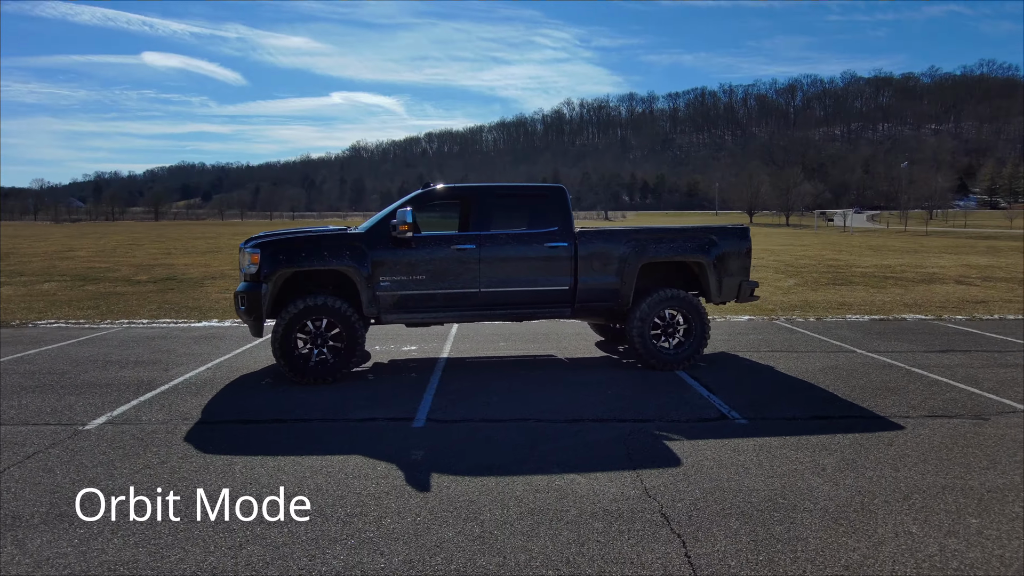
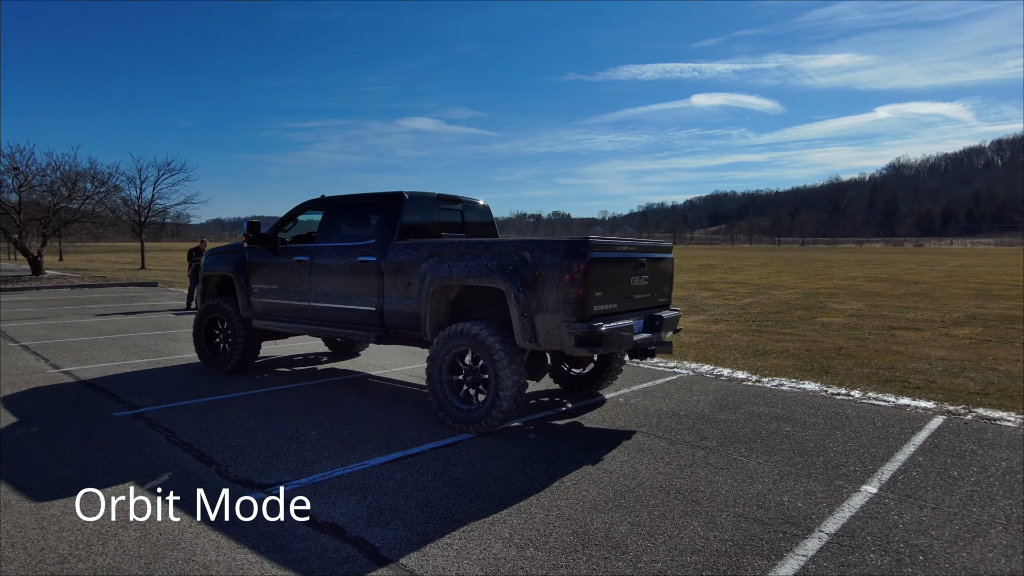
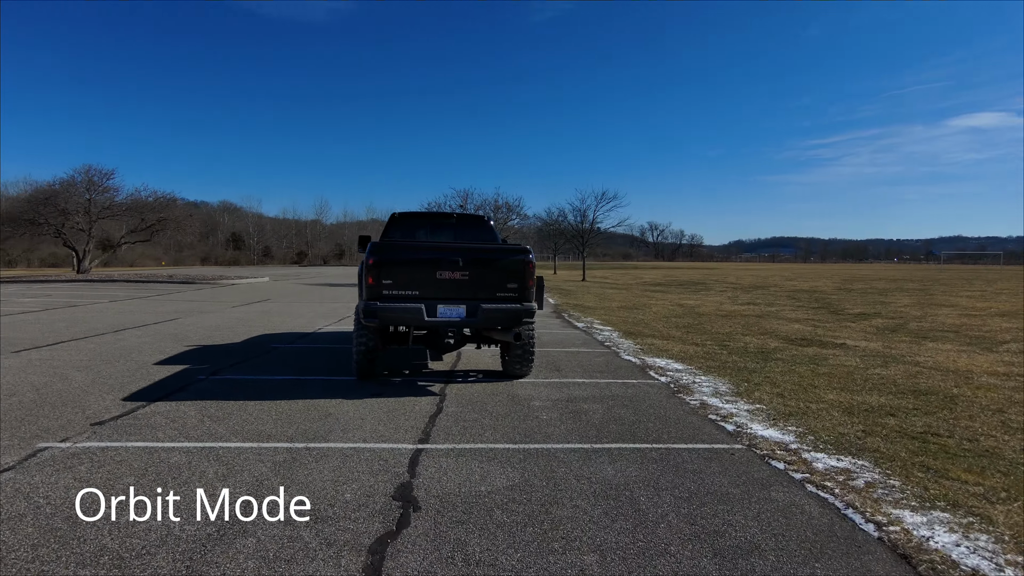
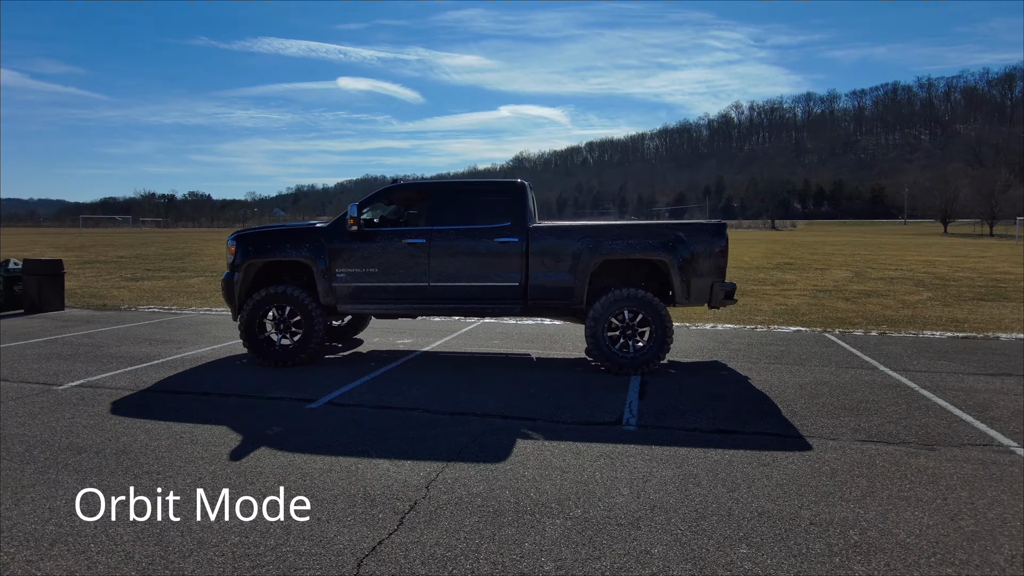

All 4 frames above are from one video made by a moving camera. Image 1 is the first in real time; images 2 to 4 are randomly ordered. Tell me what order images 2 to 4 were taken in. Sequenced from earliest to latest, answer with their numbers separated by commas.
4, 2, 3
